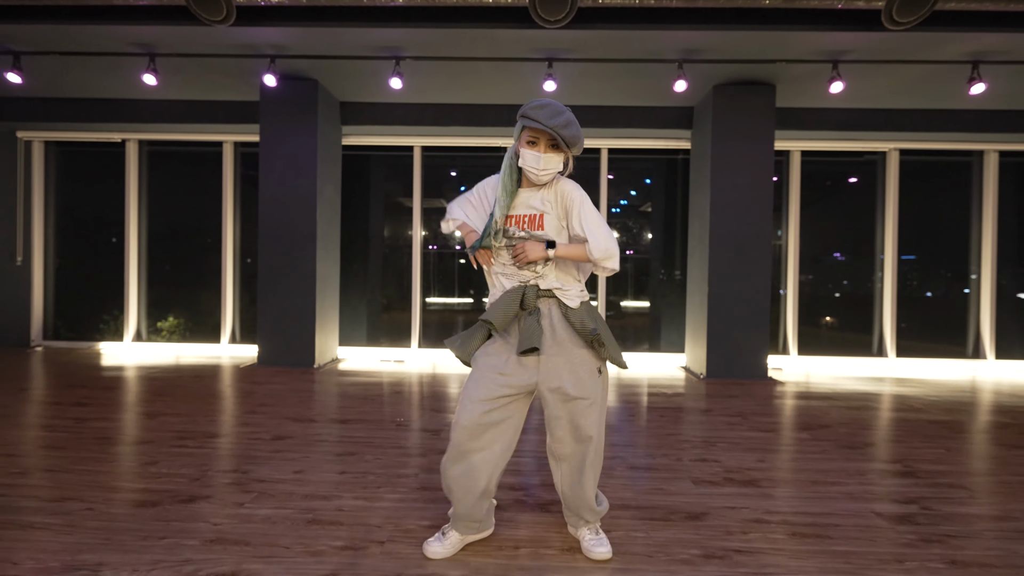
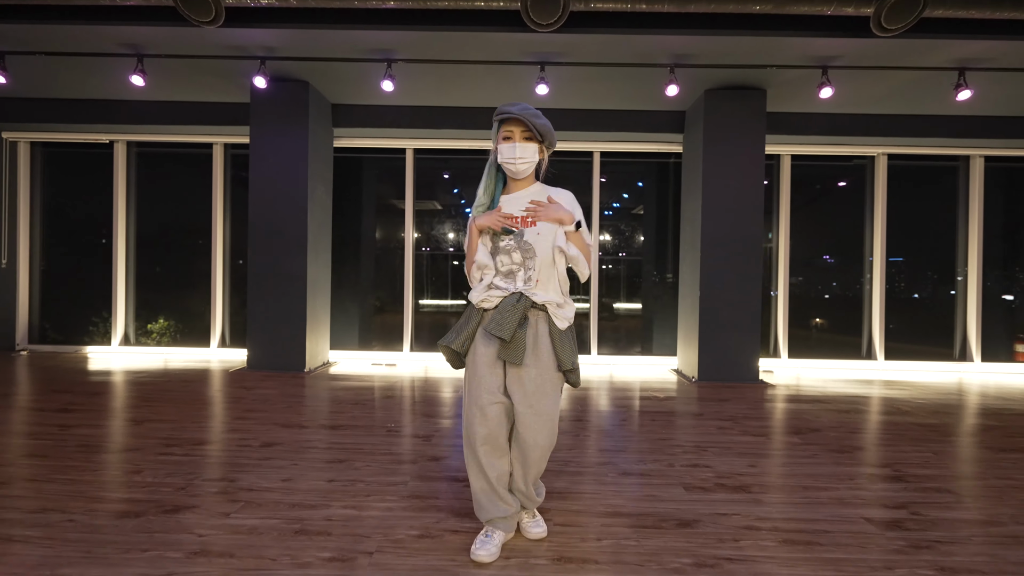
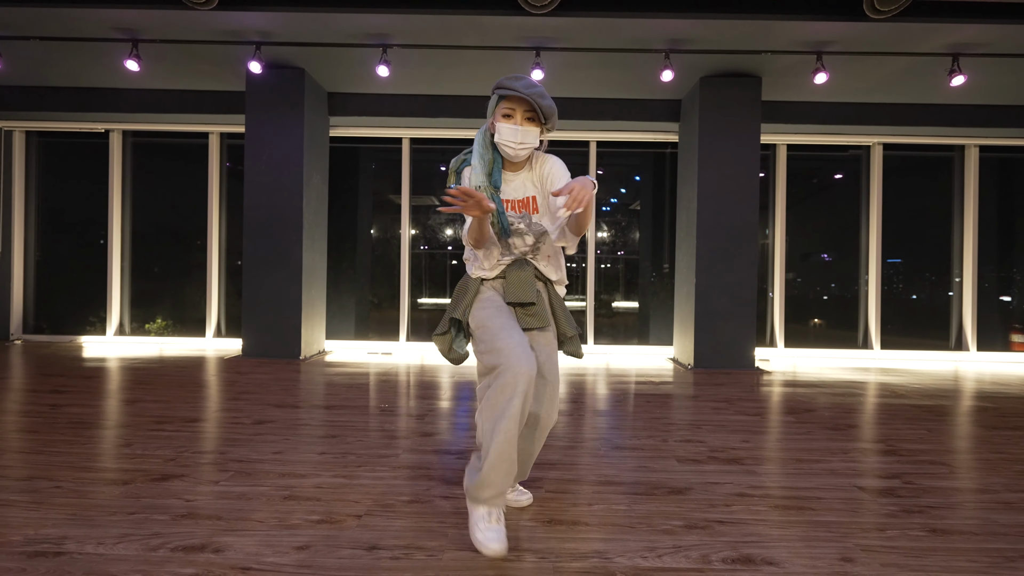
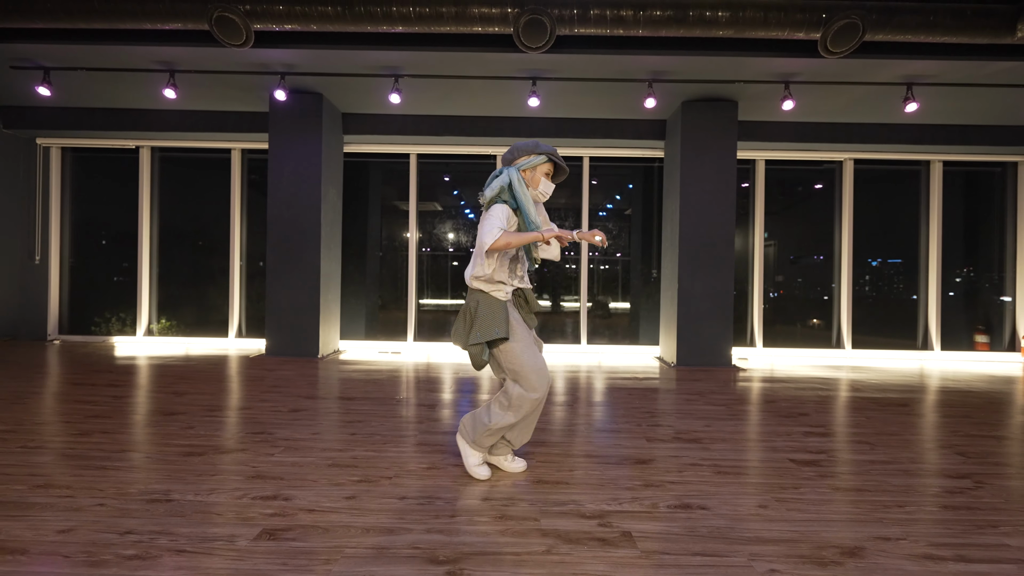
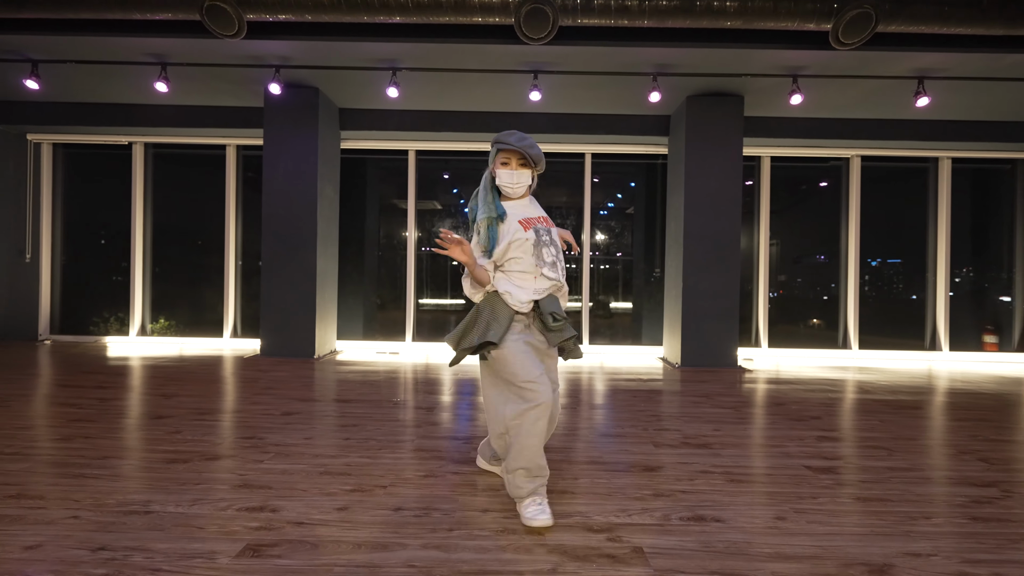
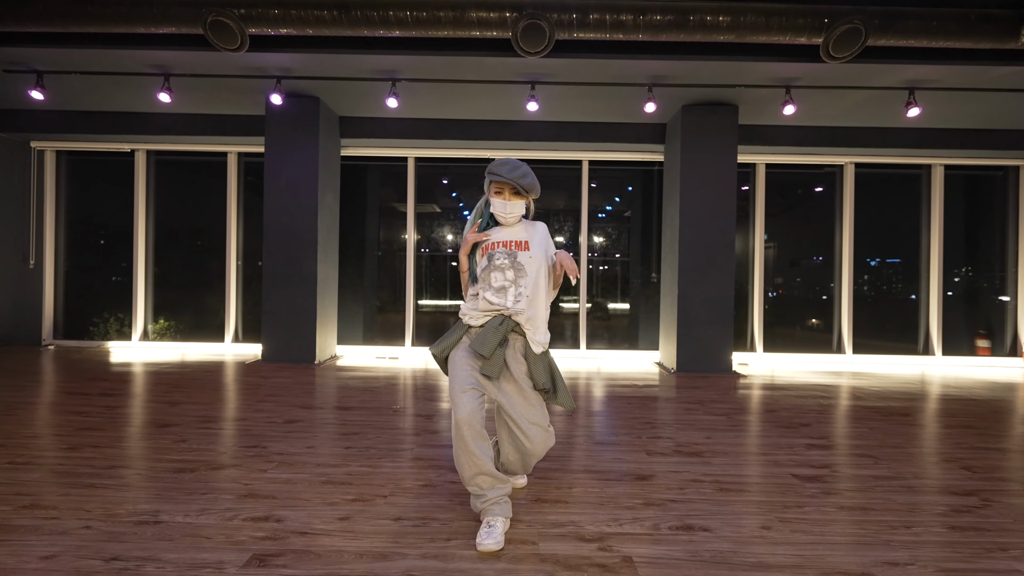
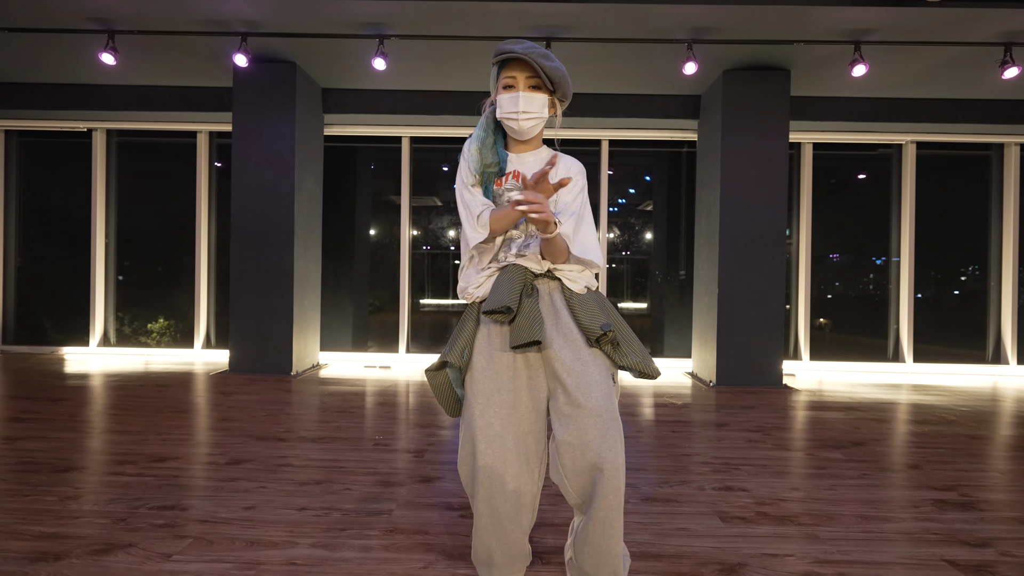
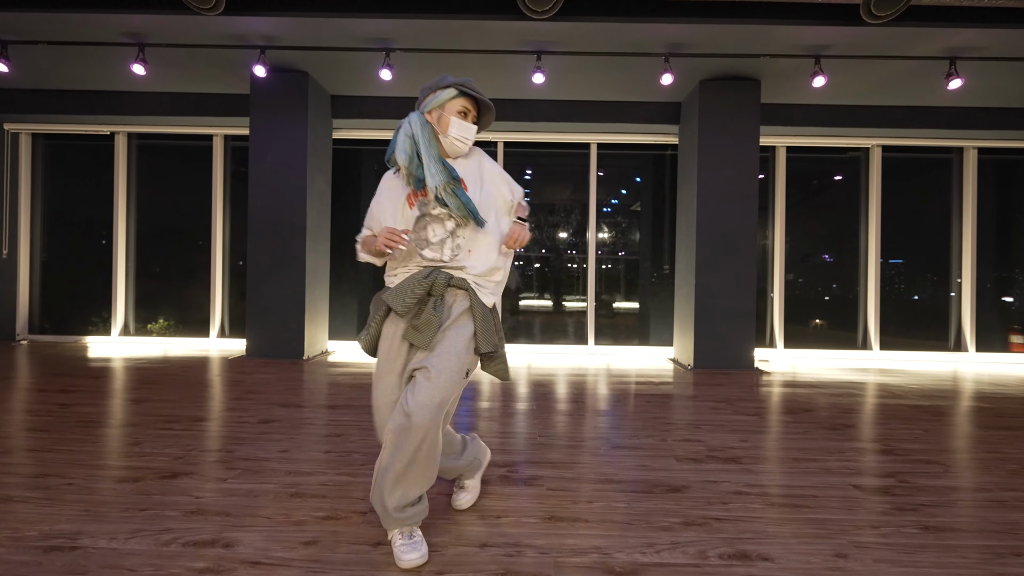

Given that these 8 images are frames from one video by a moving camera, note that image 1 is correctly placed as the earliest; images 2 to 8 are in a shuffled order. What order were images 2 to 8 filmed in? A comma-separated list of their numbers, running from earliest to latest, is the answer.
7, 2, 6, 3, 5, 4, 8
